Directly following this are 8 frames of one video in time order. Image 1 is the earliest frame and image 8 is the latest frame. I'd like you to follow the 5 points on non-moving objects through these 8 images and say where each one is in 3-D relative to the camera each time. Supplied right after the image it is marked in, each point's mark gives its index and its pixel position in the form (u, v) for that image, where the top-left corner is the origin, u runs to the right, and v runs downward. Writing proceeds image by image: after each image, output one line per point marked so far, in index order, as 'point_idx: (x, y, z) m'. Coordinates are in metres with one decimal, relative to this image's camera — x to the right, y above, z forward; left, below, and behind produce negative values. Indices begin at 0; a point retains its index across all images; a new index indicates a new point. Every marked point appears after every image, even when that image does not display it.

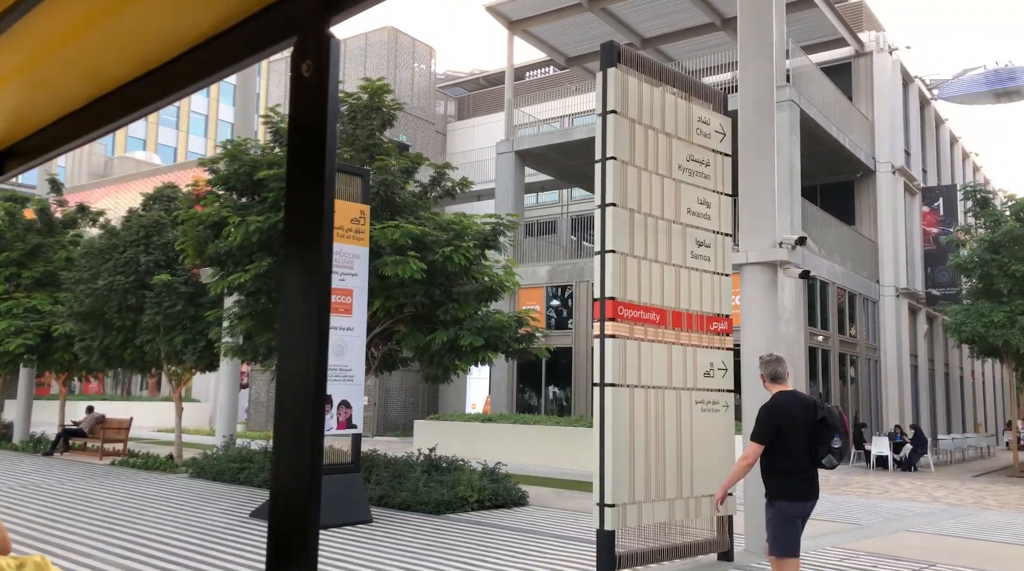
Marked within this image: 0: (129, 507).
0: (-6.4, -3.5, +14.5) m
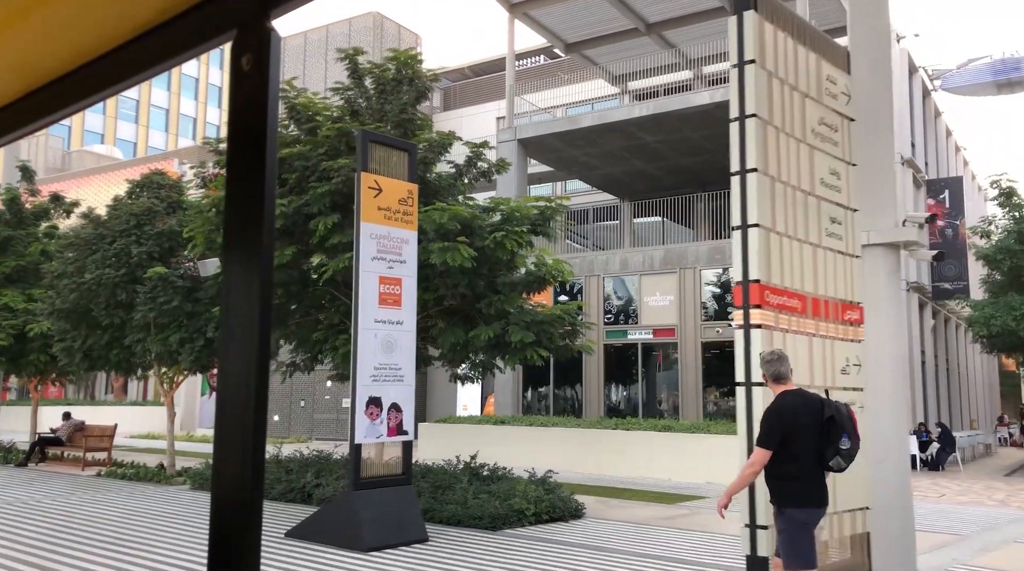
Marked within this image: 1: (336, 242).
0: (-5.8, -3.4, +13.0) m
1: (-2.4, +0.6, +11.8) m
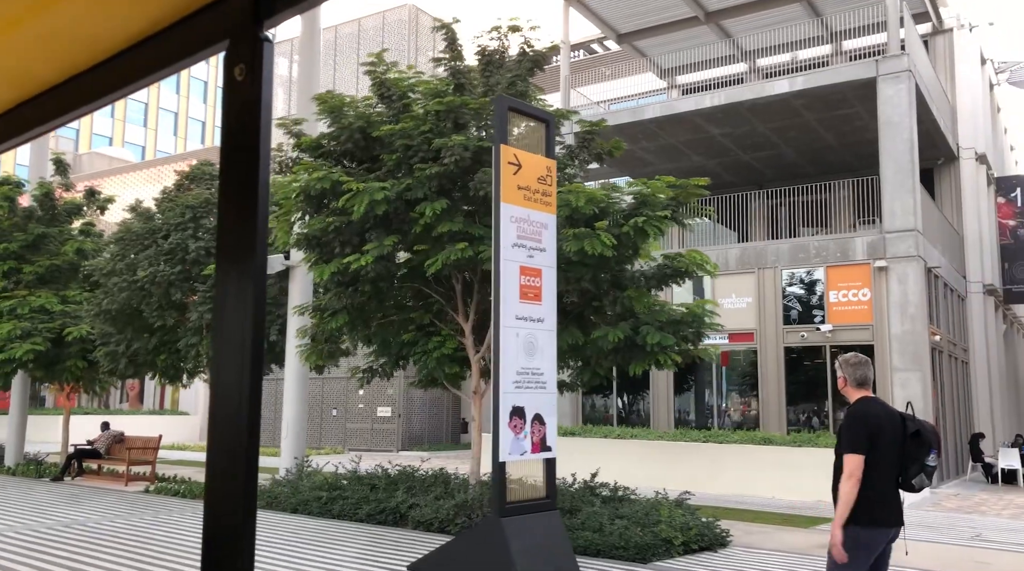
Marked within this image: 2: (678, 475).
0: (-4.2, -3.4, +11.6) m
1: (-0.8, +0.6, +10.4) m
2: (+3.2, -3.7, +17.0) m
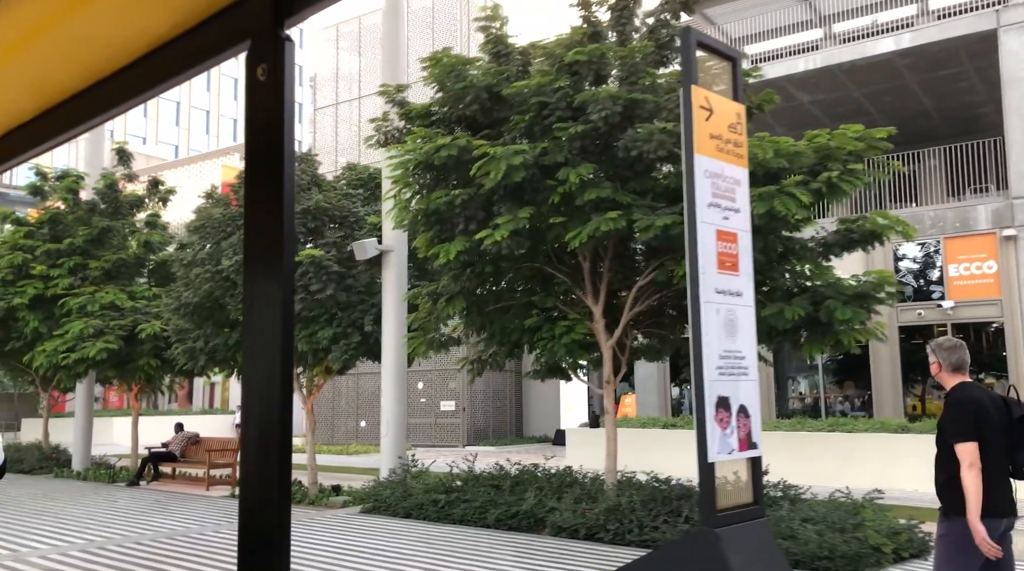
0: (-2.5, -3.2, +10.5) m
1: (+0.8, +0.9, +9.1) m
2: (+5.2, -3.2, +15.6) m
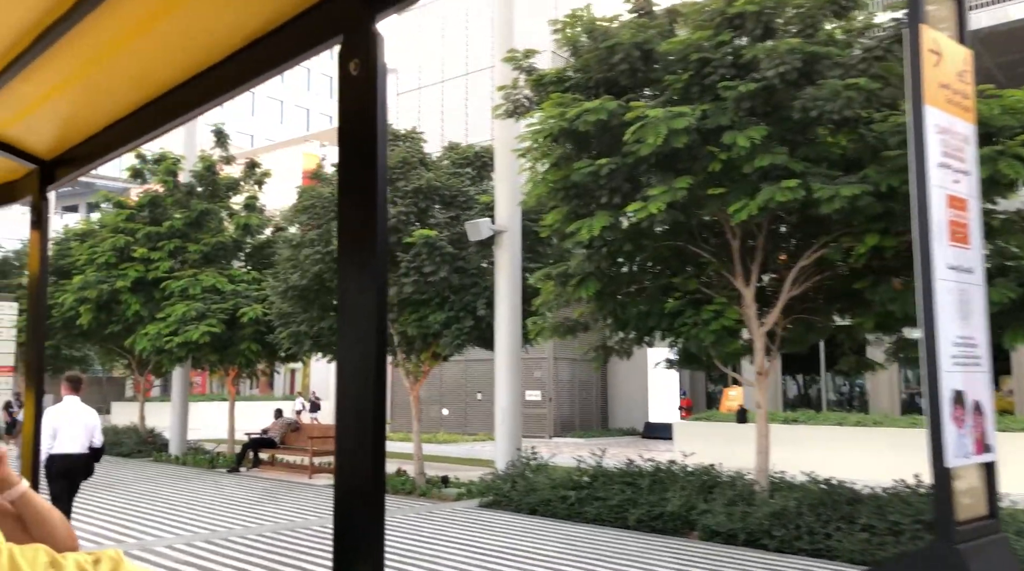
0: (-0.9, -3.0, +9.8) m
1: (+2.3, +1.1, +8.1) m
2: (+7.1, -3.0, +14.3) m
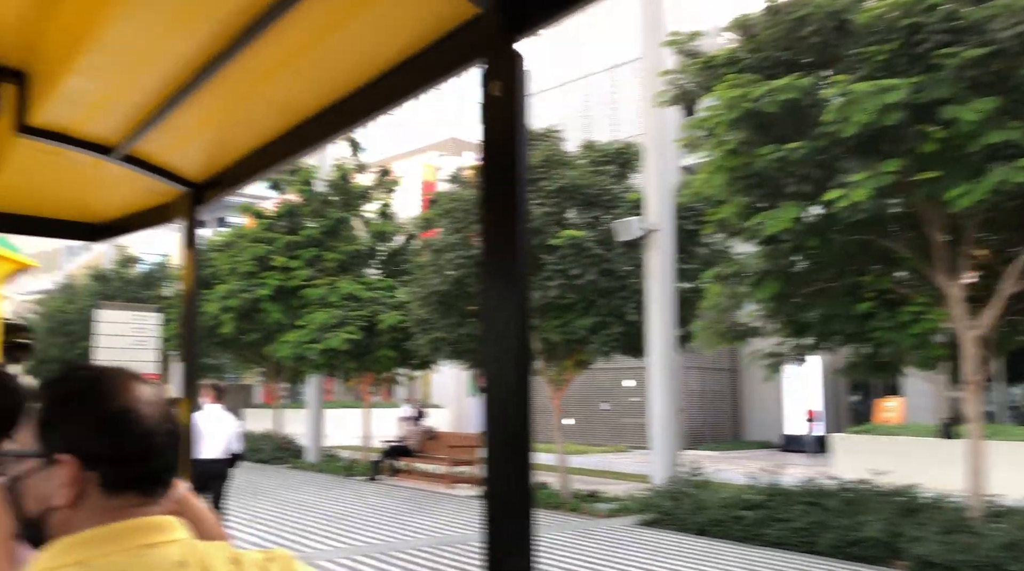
0: (+0.9, -3.0, +9.1) m
1: (+3.8, +1.1, +7.0) m
2: (+9.4, -3.0, +12.6) m
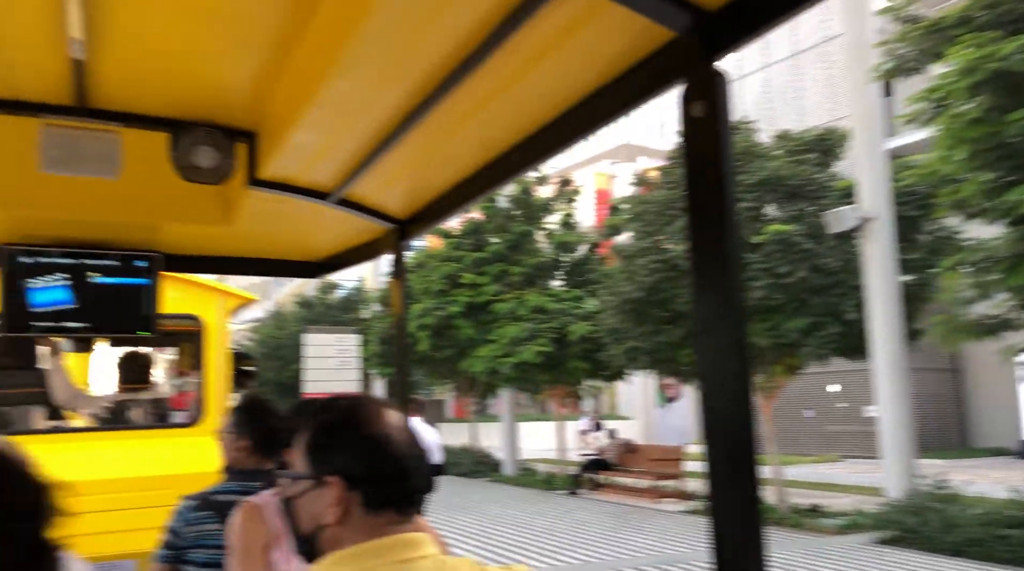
0: (+3.1, -2.9, +8.2) m
1: (+5.4, +1.4, +5.7) m
2: (+12.2, -2.5, +10.0) m
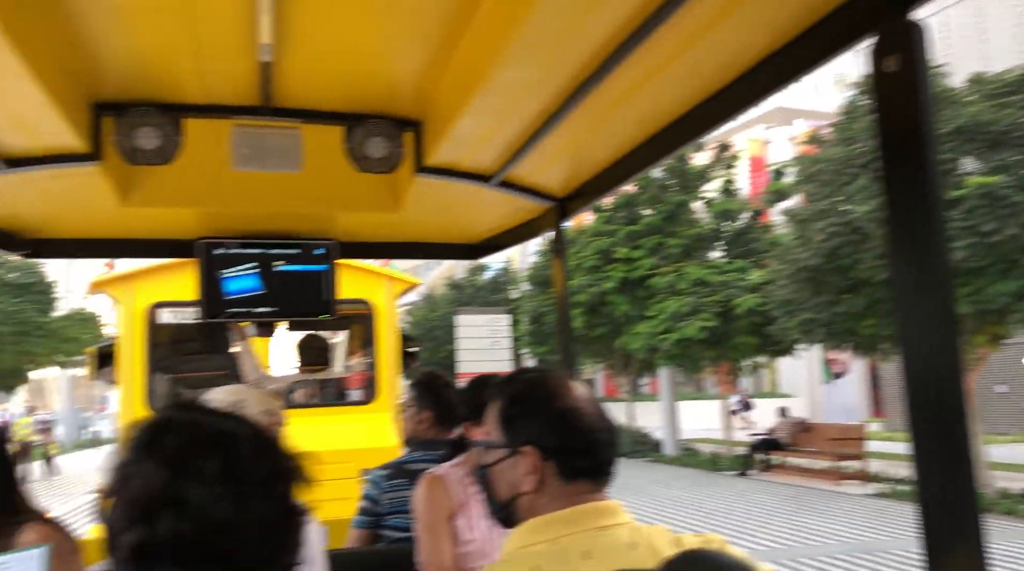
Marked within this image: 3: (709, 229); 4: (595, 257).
0: (+4.7, -2.5, +7.0) m
1: (+6.4, +1.7, +4.1) m
2: (+13.9, -1.8, +7.3) m
3: (+4.1, +1.2, +17.8) m
4: (+1.9, +0.6, +19.1) m
